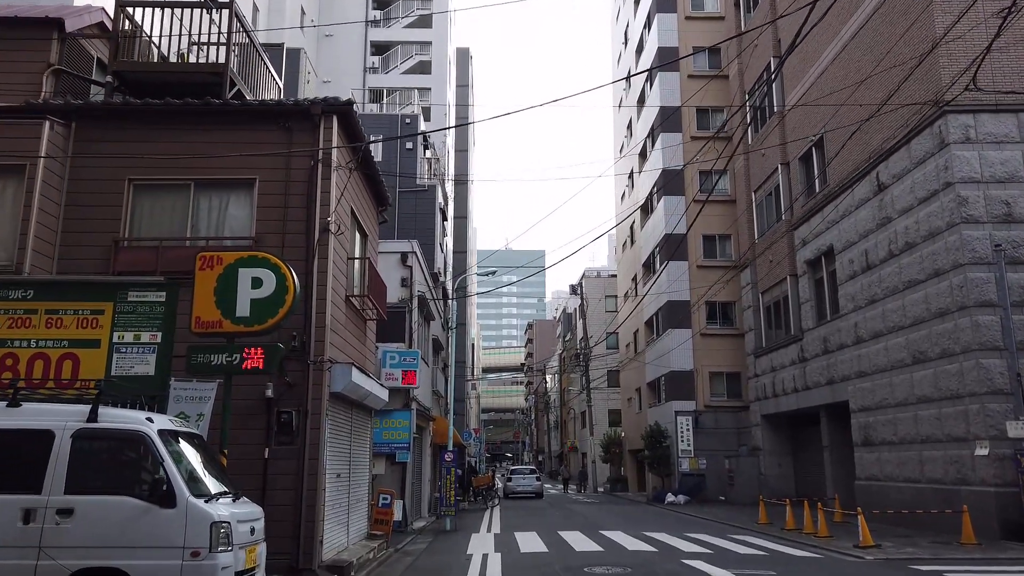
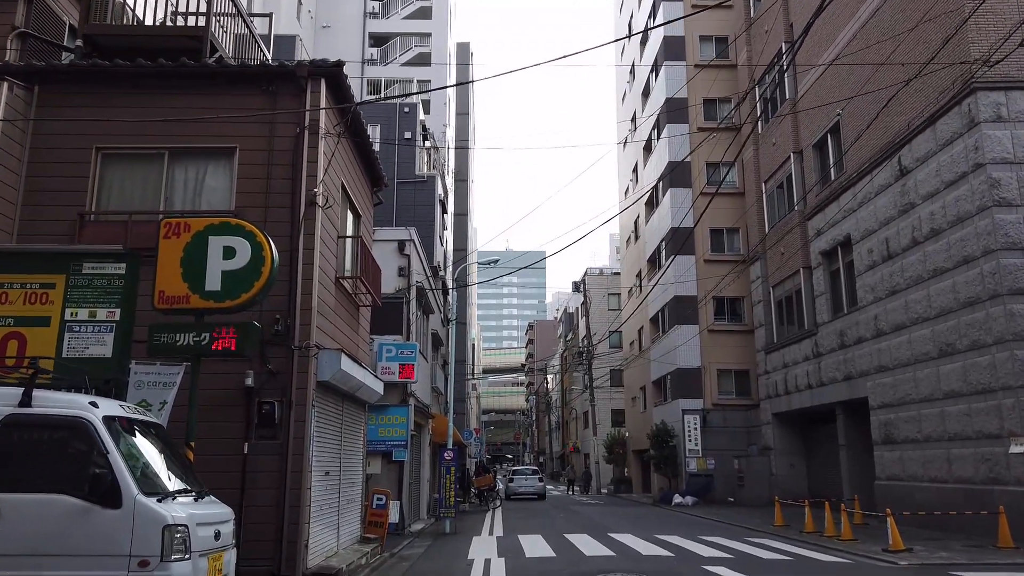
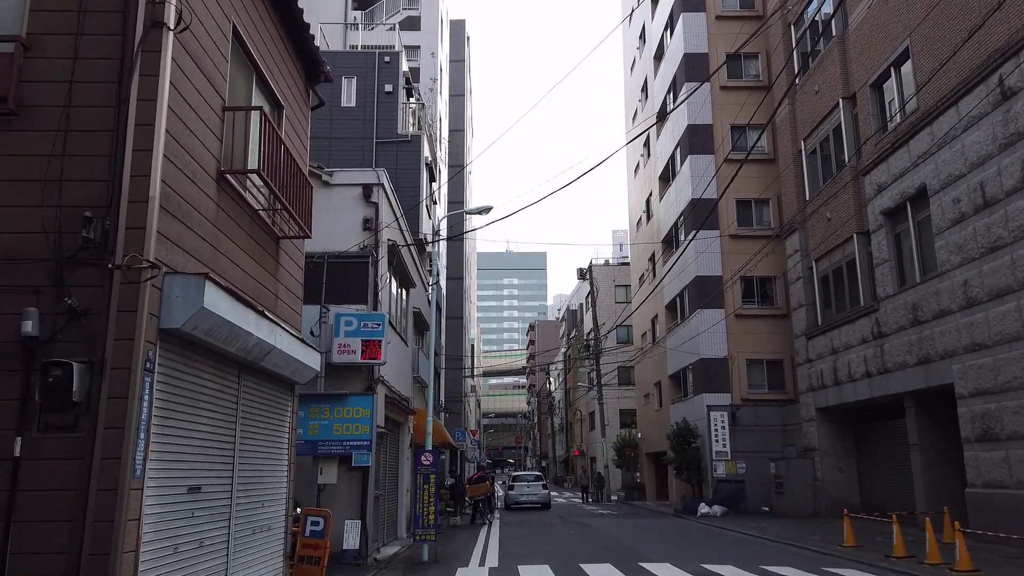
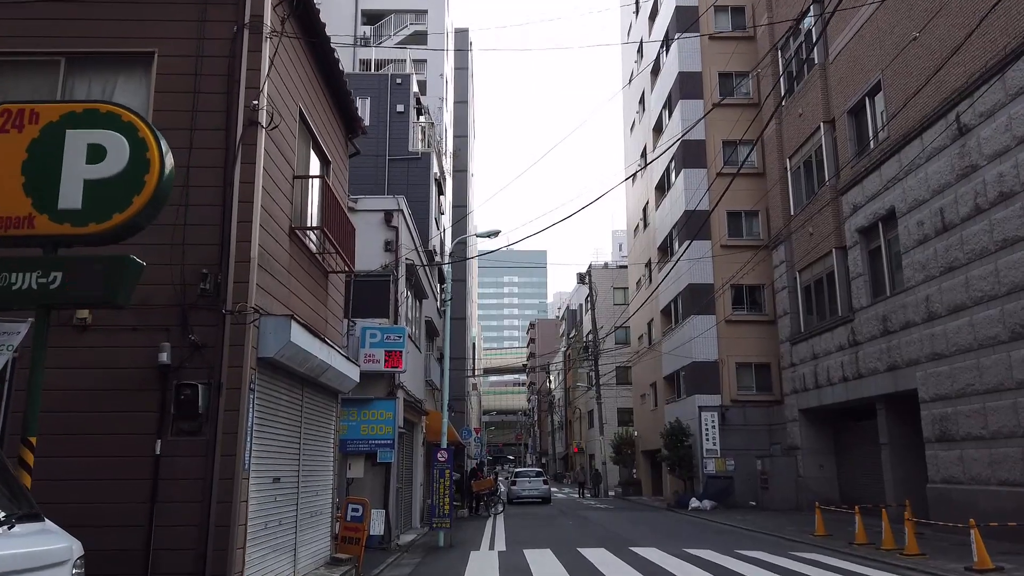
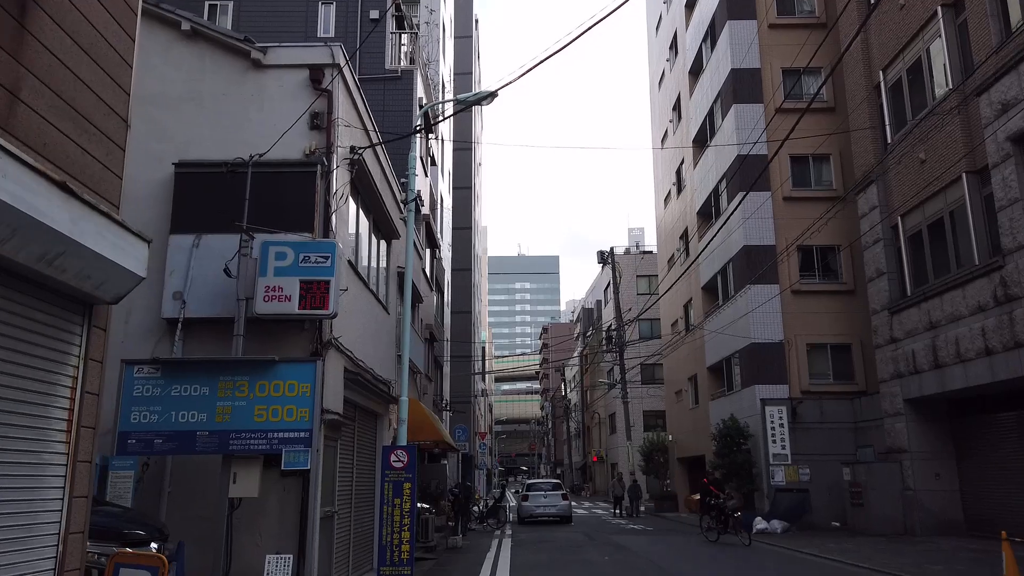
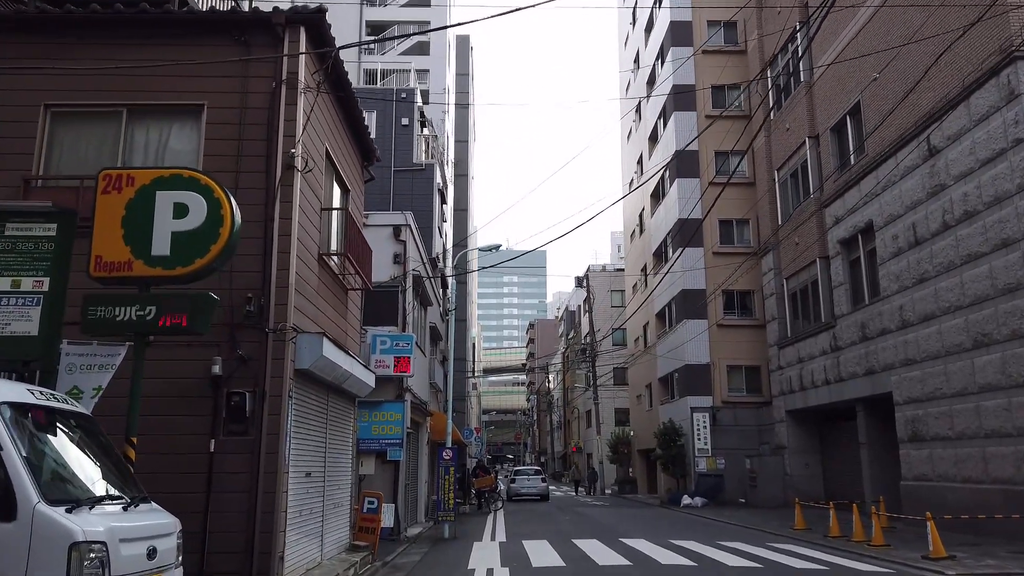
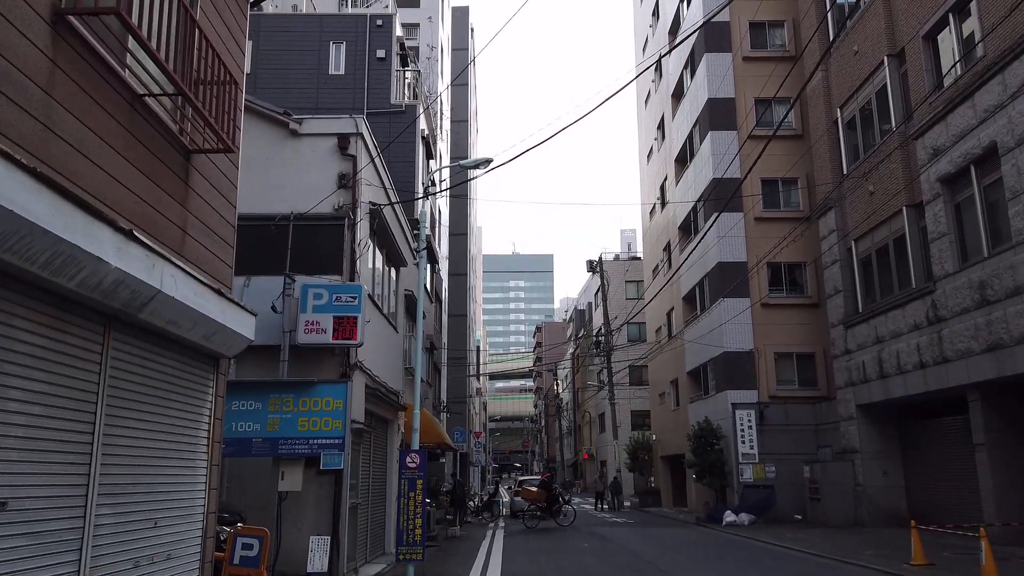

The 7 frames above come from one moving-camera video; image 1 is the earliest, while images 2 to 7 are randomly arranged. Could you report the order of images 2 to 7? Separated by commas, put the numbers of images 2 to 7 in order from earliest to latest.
2, 6, 4, 3, 7, 5
